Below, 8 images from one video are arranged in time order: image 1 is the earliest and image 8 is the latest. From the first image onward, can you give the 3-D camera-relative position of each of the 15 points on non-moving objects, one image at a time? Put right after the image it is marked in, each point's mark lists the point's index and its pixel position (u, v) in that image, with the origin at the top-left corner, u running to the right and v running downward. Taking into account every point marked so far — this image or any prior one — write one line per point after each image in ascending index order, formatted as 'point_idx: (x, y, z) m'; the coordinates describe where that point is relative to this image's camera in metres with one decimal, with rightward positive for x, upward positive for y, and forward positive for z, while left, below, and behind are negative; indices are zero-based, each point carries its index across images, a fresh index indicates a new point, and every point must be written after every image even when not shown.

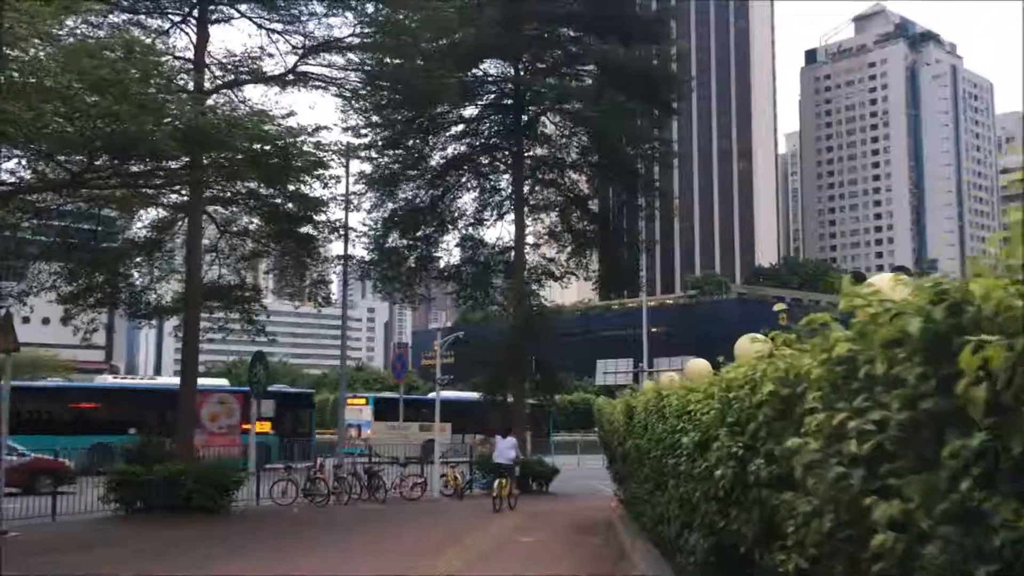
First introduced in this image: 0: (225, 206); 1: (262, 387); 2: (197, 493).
0: (-5.1, +1.5, +15.9) m
1: (-4.4, -1.8, +16.0) m
2: (-4.7, -3.1, +13.4) m
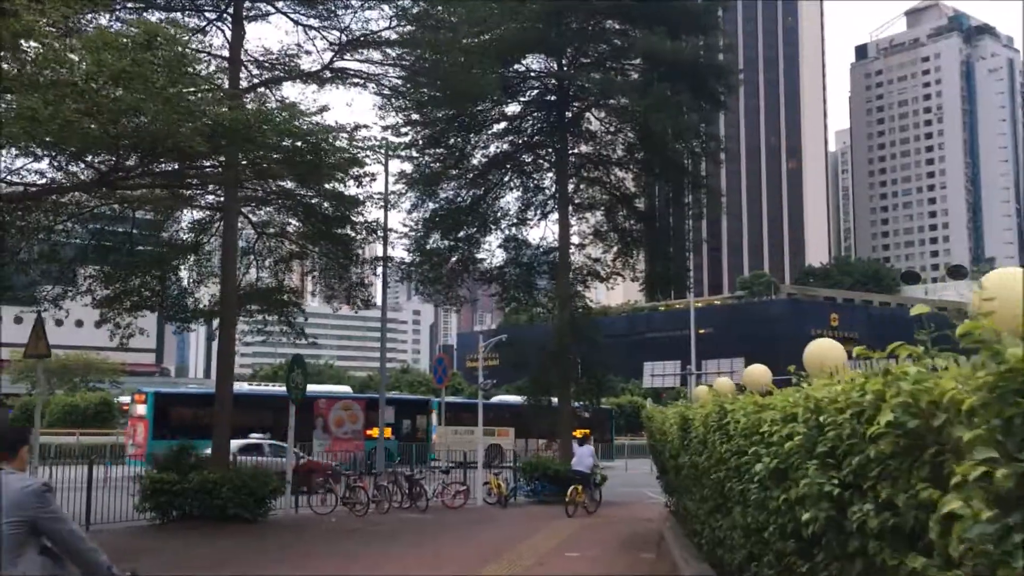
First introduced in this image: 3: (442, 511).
0: (-4.3, +1.4, +15.5) m
1: (-3.7, -1.8, +15.6) m
2: (-4.1, -3.1, +13.1) m
3: (-1.3, -4.2, +16.9) m
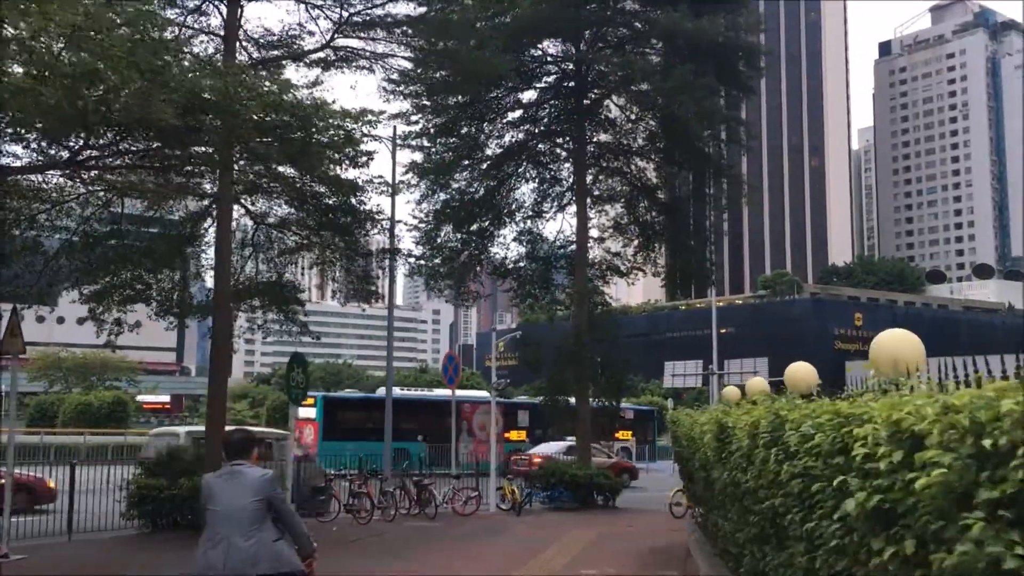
0: (-4.1, +1.5, +14.7) m
1: (-3.4, -1.7, +14.7) m
2: (-3.9, -3.0, +12.2) m
3: (-1.1, -4.1, +15.9) m
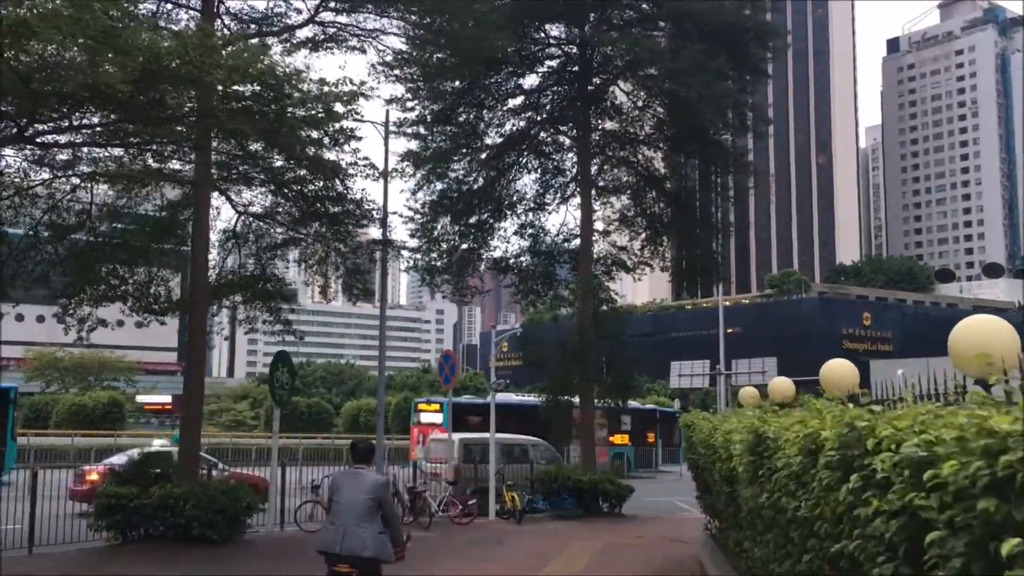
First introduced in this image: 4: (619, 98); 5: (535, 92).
0: (-4.1, +1.6, +13.7) m
1: (-3.5, -1.6, +13.8) m
2: (-4.0, -2.9, +11.2) m
3: (-1.1, -4.0, +14.9) m
4: (+2.4, +4.2, +19.8) m
5: (+0.5, +4.2, +19.4) m
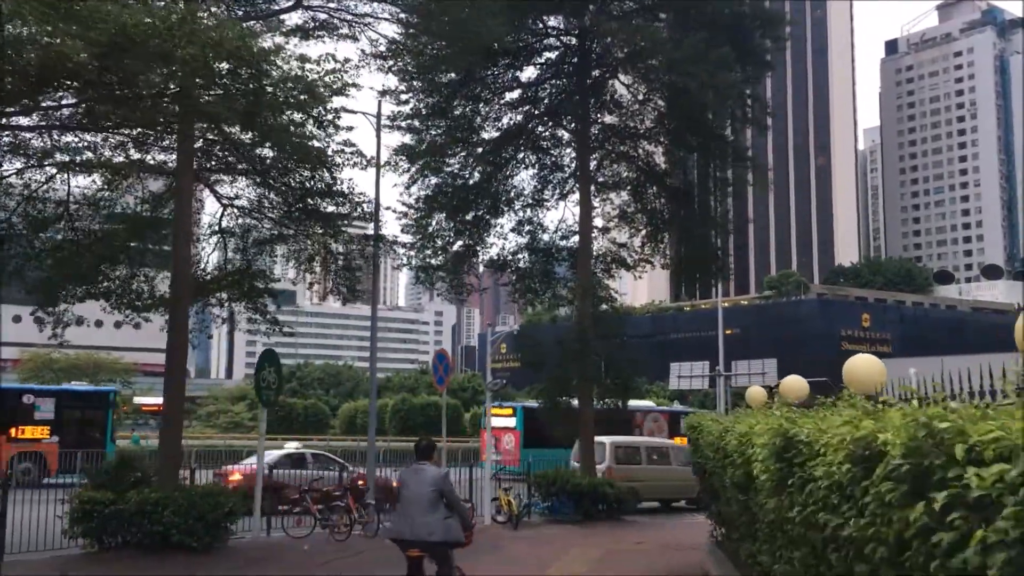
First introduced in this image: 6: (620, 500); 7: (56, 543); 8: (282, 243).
0: (-4.2, +1.7, +13.2) m
1: (-3.5, -1.6, +13.3) m
2: (-4.0, -2.9, +10.7) m
3: (-1.1, -3.9, +14.4) m
4: (+2.3, +4.2, +19.2) m
5: (+0.4, +4.3, +18.9) m
6: (+2.0, -4.0, +17.1) m
7: (-6.0, -3.3, +11.8) m
8: (-3.7, +0.7, +14.4) m
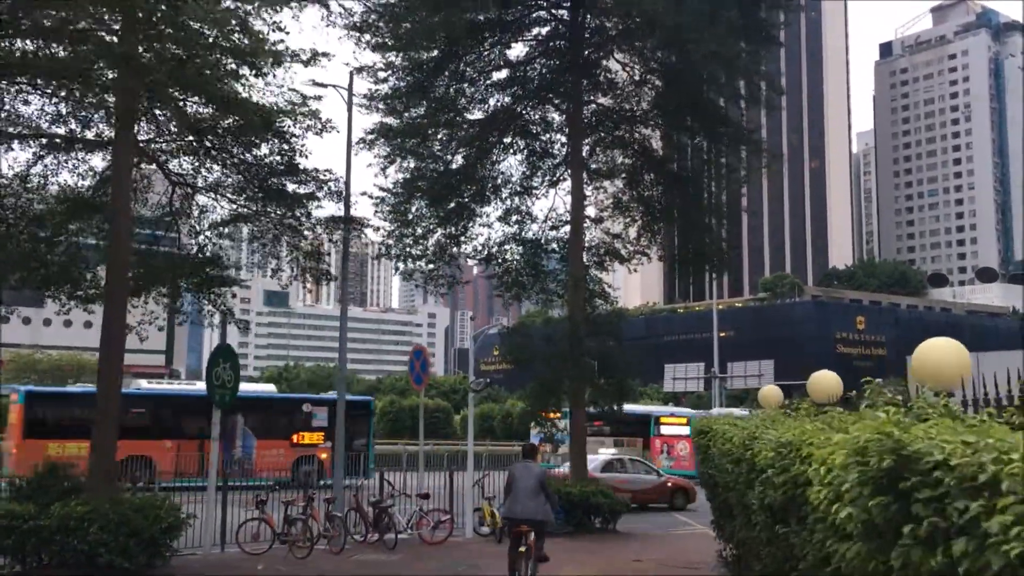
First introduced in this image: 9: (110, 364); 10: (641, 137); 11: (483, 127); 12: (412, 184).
0: (-4.4, +1.8, +11.8) m
1: (-3.7, -1.4, +11.9) m
2: (-4.2, -2.7, +9.3) m
3: (-1.4, -3.8, +13.1) m
4: (+2.0, +4.3, +17.9) m
5: (+0.2, +4.4, +17.6) m
6: (+1.8, -3.9, +15.7) m
7: (-6.2, -3.2, +10.4) m
8: (-4.0, +0.9, +13.1) m
9: (-4.7, -0.9, +10.5) m
10: (+2.6, +3.1, +18.5) m
11: (-0.6, +3.2, +17.6) m
12: (-1.9, +2.0, +17.4) m
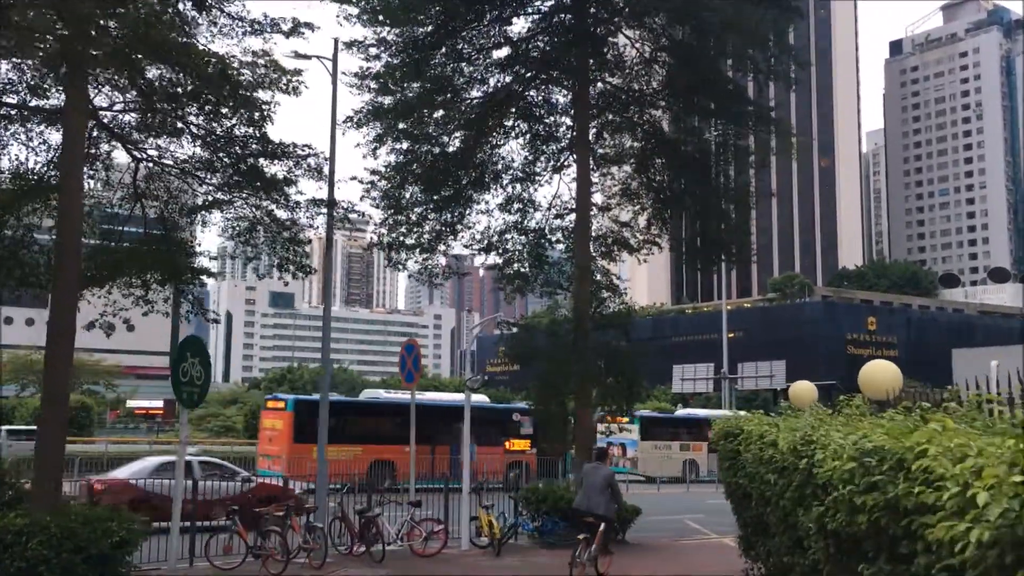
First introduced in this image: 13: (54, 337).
0: (-4.4, +2.0, +10.7) m
1: (-3.8, -1.2, +10.8) m
2: (-4.3, -2.5, +8.2) m
3: (-1.4, -3.6, +11.9) m
4: (+2.1, +4.5, +16.8) m
5: (+0.2, +4.6, +16.5) m
6: (+1.8, -3.7, +14.6) m
7: (-6.2, -3.0, +9.3) m
8: (-4.0, +1.1, +12.0) m
9: (-4.7, -0.7, +9.4) m
10: (+2.7, +3.2, +17.3) m
11: (-0.6, +3.3, +16.5) m
12: (-1.9, +2.1, +16.3) m
13: (-4.7, -0.7, +9.4) m
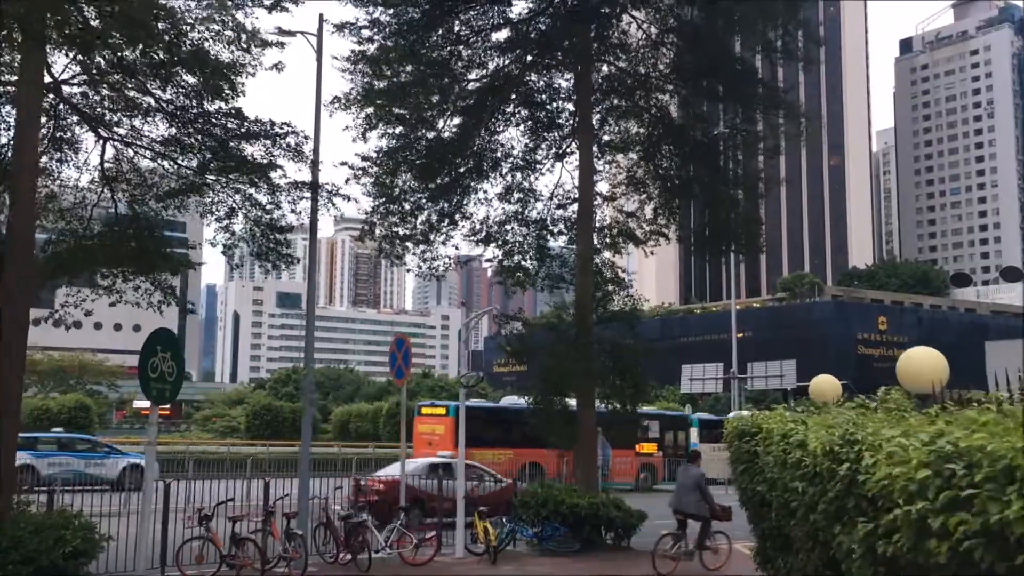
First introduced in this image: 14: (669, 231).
0: (-4.5, +2.1, +10.0) m
1: (-3.8, -1.1, +10.0) m
2: (-4.3, -2.4, +7.5) m
3: (-1.4, -3.5, +11.2) m
4: (+2.1, +4.6, +16.0) m
5: (+0.2, +4.7, +15.7) m
6: (+1.7, -3.6, +13.8) m
7: (-6.3, -2.9, +8.6) m
8: (-4.0, +1.2, +11.2) m
9: (-4.8, -0.6, +8.6) m
10: (+2.7, +3.4, +16.5) m
11: (-0.6, +3.4, +15.7) m
12: (-1.9, +2.2, +15.5) m
13: (-4.8, -0.6, +8.6) m
14: (+3.0, +1.0, +17.3) m
